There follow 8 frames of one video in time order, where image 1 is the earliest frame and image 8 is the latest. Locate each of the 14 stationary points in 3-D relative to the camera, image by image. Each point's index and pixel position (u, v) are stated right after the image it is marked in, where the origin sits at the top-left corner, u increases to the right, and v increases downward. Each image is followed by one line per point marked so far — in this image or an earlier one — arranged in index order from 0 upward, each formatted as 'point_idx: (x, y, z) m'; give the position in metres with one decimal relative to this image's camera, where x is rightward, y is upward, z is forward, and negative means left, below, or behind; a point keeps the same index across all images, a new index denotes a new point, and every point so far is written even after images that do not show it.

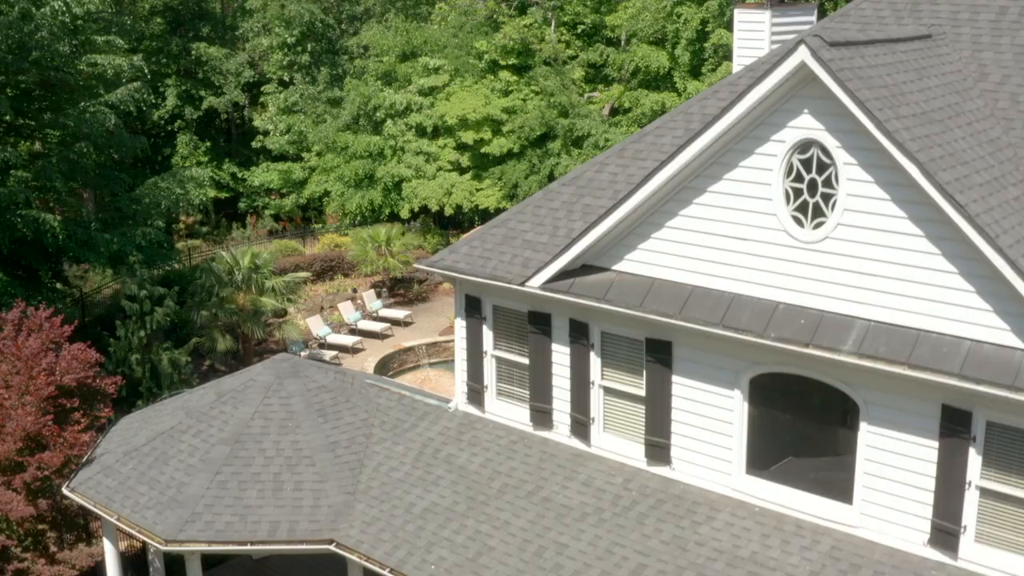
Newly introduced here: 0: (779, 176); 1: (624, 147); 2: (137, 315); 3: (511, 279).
0: (+2.4, +1.0, +8.5) m
1: (+1.3, +1.6, +10.8) m
2: (-7.9, -0.6, +19.5) m
3: (0.0, +0.1, +10.1) m
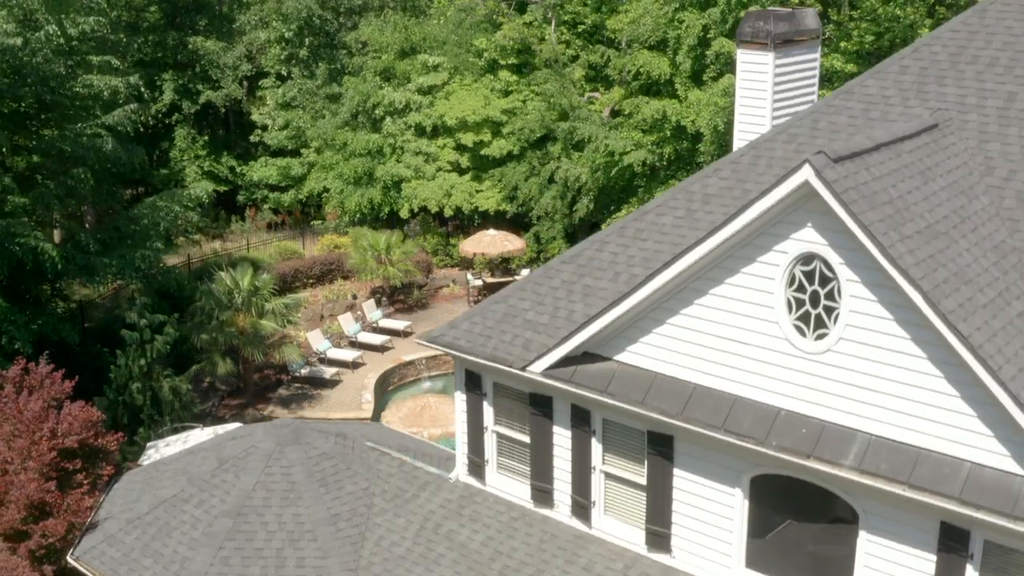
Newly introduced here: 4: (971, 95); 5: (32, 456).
0: (+2.4, 0.0, +8.4) m
1: (+1.3, +0.7, +10.7) m
2: (-7.9, -1.2, +19.5) m
3: (0.0, -0.8, +10.0) m
4: (+4.9, +2.0, +9.9) m
5: (-6.3, -2.2, +12.3) m
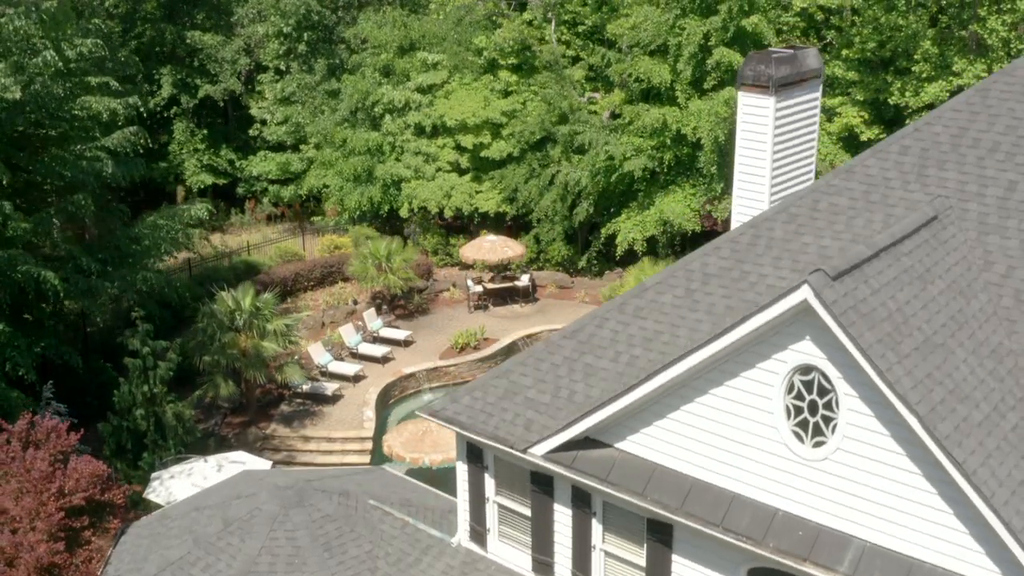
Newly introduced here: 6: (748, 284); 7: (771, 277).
0: (+2.5, -0.9, +8.5) m
1: (+1.3, -0.2, +10.8) m
2: (-7.9, -1.8, +19.7) m
3: (0.0, -1.7, +10.2) m
4: (+4.9, +1.1, +10.0) m
5: (-6.3, -3.1, +12.5) m
6: (+2.6, +0.1, +10.2) m
7: (+2.8, +0.1, +10.0) m
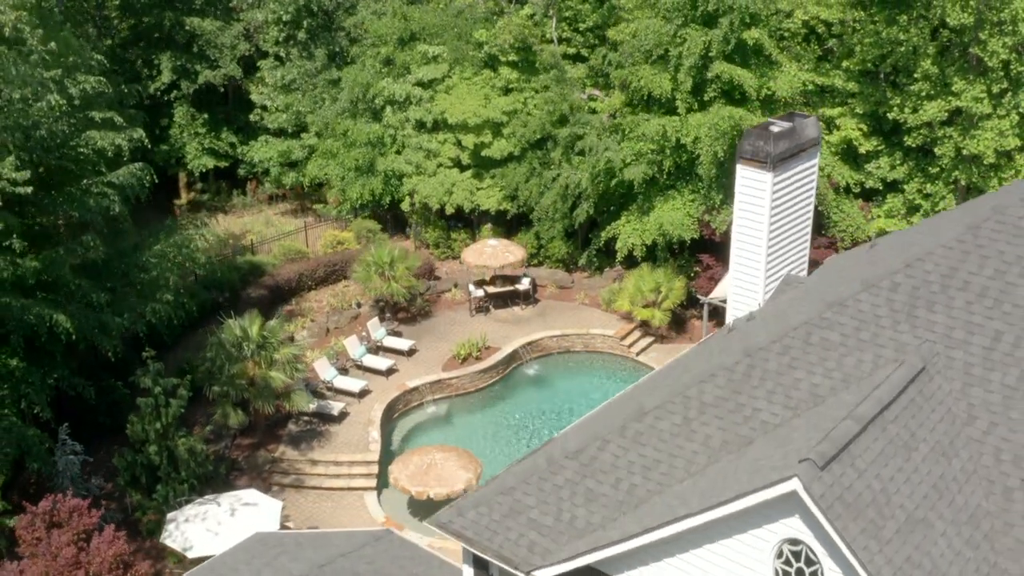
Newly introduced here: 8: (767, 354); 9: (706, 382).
0: (+2.5, -2.6, +9.1) m
1: (+1.4, -1.7, +11.3) m
2: (-7.8, -2.6, +20.2) m
3: (+0.1, -3.3, +10.8) m
4: (+5.0, -0.4, +10.4) m
5: (-6.3, -4.4, +13.1) m
6: (+2.6, -1.5, +10.7) m
7: (+2.9, -1.4, +10.5) m
8: (+3.0, -0.8, +11.0) m
9: (+2.3, -1.1, +11.1) m
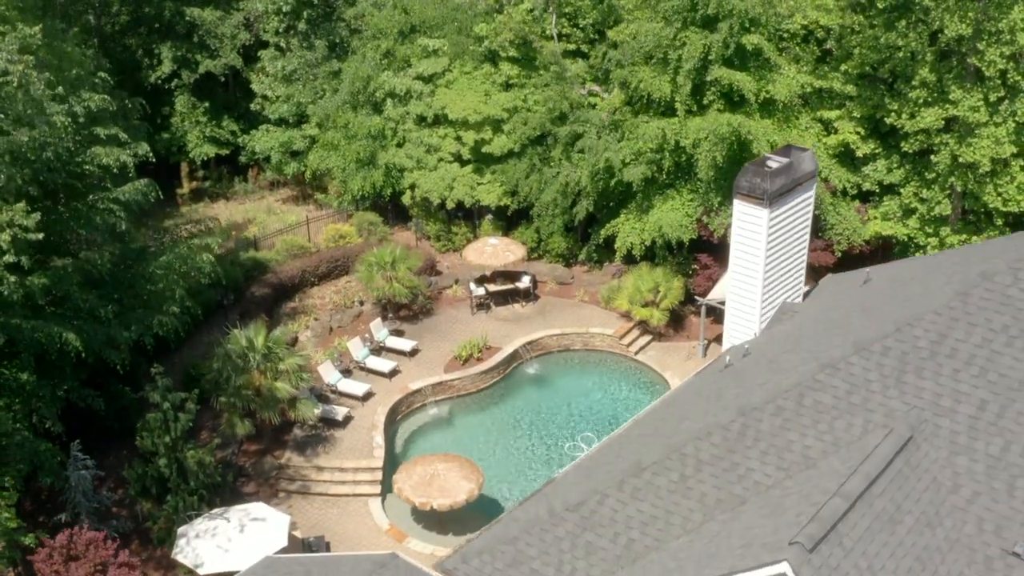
0: (+2.5, -3.4, +9.5) m
1: (+1.4, -2.4, +11.7) m
2: (-7.8, -3.0, +20.7) m
3: (+0.1, -4.0, +11.3) m
4: (+5.0, -1.2, +10.7) m
5: (-6.2, -5.1, +13.7) m
6: (+2.7, -2.2, +11.1) m
7: (+2.9, -2.2, +10.9) m
8: (+3.1, -1.5, +11.4) m
9: (+2.3, -1.9, +11.5) m
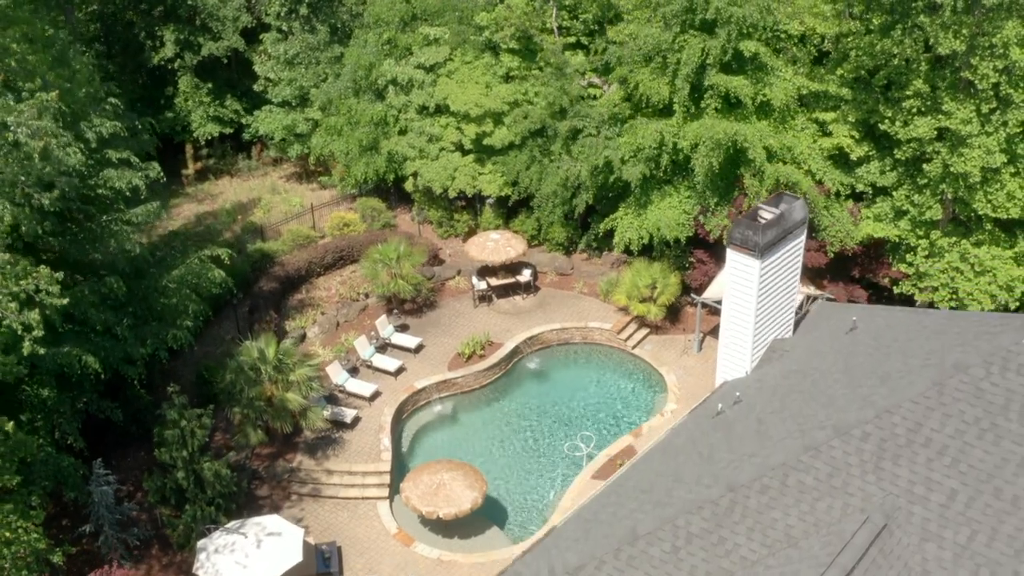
0: (+2.6, -4.7, +10.6) m
1: (+1.5, -3.5, +12.7) m
2: (-7.7, -3.5, +21.7) m
3: (+0.2, -5.2, +12.4) m
4: (+5.1, -2.4, +11.6) m
5: (-6.2, -6.1, +14.8) m
6: (+2.7, -3.4, +12.1) m
7: (+3.0, -3.4, +11.9) m
8: (+3.1, -2.7, +12.3) m
9: (+2.4, -3.0, +12.5) m
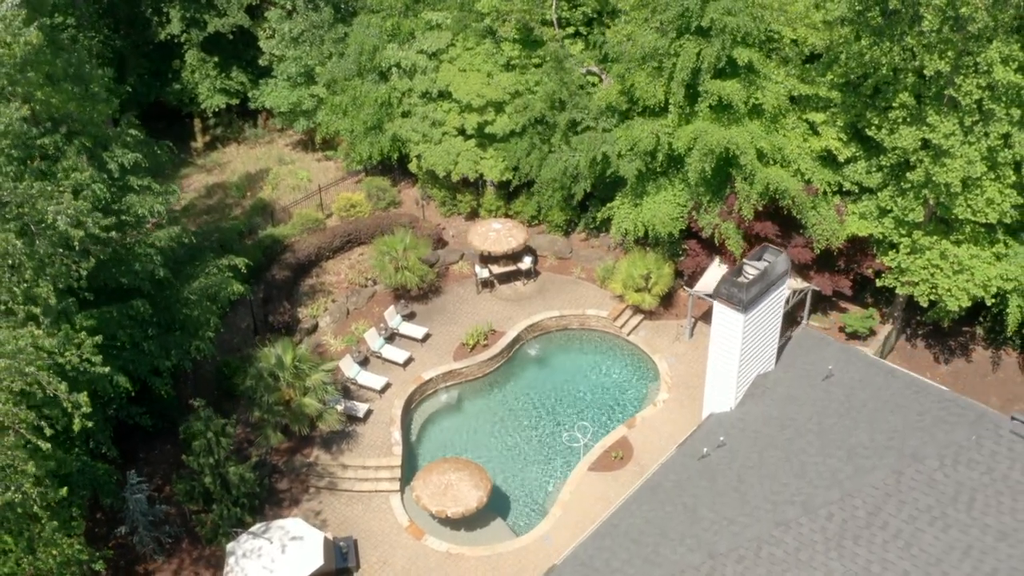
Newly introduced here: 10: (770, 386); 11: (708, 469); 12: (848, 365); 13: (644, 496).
0: (+2.6, -6.3, +12.6) m
1: (+1.5, -4.9, +14.6) m
2: (-7.7, -4.0, +23.5) m
3: (+0.2, -6.6, +14.4) m
4: (+5.1, -3.9, +13.4) m
5: (-6.2, -7.2, +17.0) m
6: (+2.7, -4.8, +13.9) m
7: (+2.9, -4.8, +13.8) m
8: (+3.1, -4.1, +14.2) m
9: (+2.4, -4.4, +14.3) m
10: (+5.3, -2.0, +18.9) m
11: (+3.6, -3.3, +17.1) m
12: (+6.7, -1.5, +18.6) m
13: (+2.4, -3.9, +17.1) m
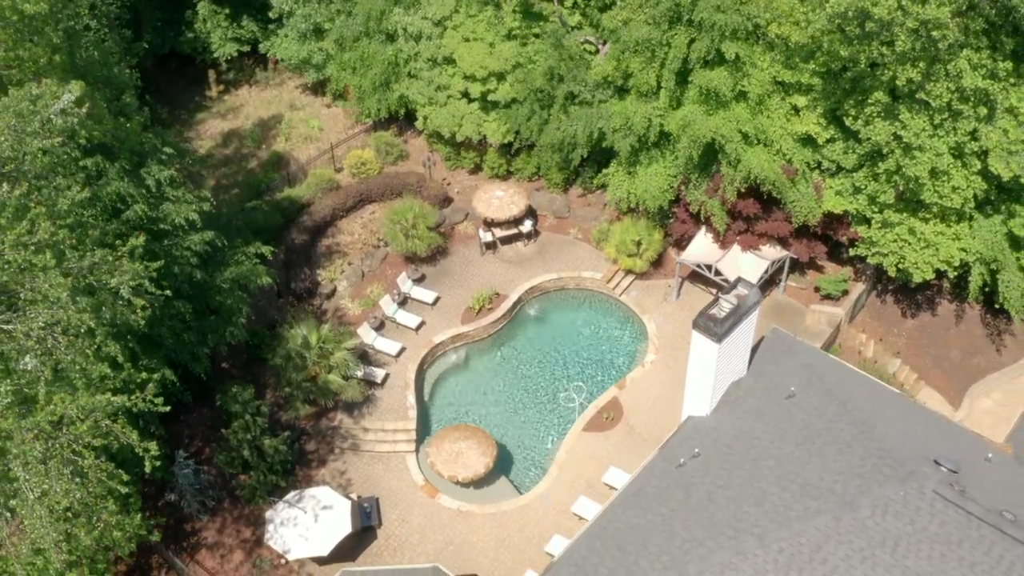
0: (+2.5, -7.8, +16.4) m
1: (+1.4, -6.1, +18.1) m
2: (-7.7, -3.9, +26.9) m
3: (+0.1, -7.8, +18.2) m
4: (+5.0, -5.3, +16.8) m
5: (-6.2, -8.1, +20.9) m
6: (+2.7, -6.1, +17.5) m
7: (+2.9, -6.1, +17.3) m
8: (+3.0, -5.4, +17.6) m
9: (+2.3, -5.7, +17.8) m
10: (+5.2, -2.6, +22.0) m
11: (+3.6, -4.2, +20.4) m
12: (+6.6, -2.1, +21.6) m
13: (+2.3, -4.7, +20.4) m
